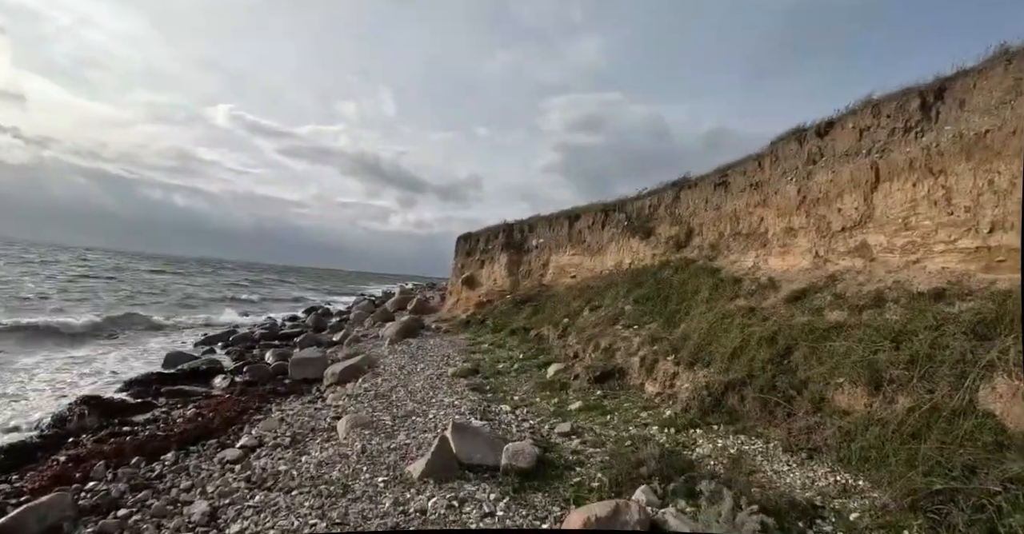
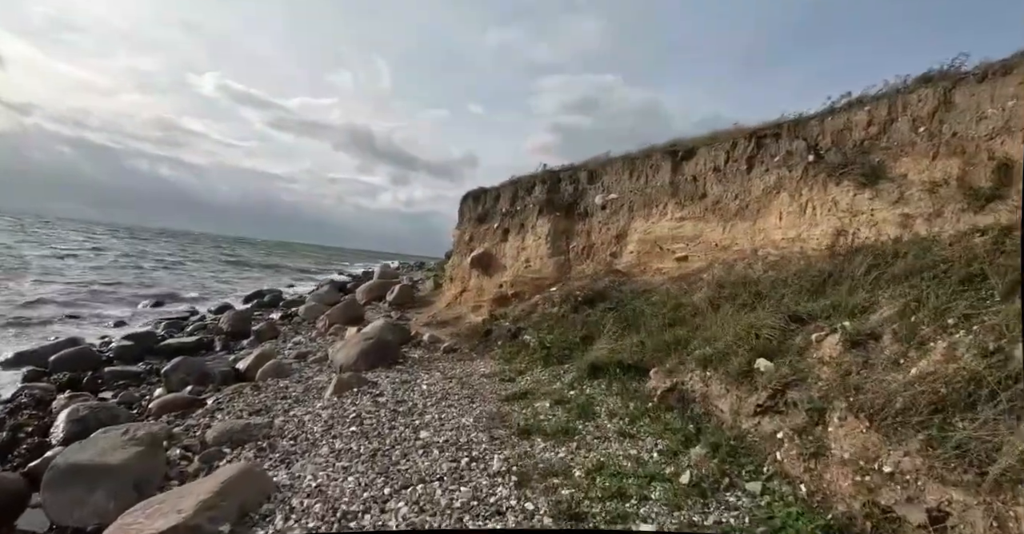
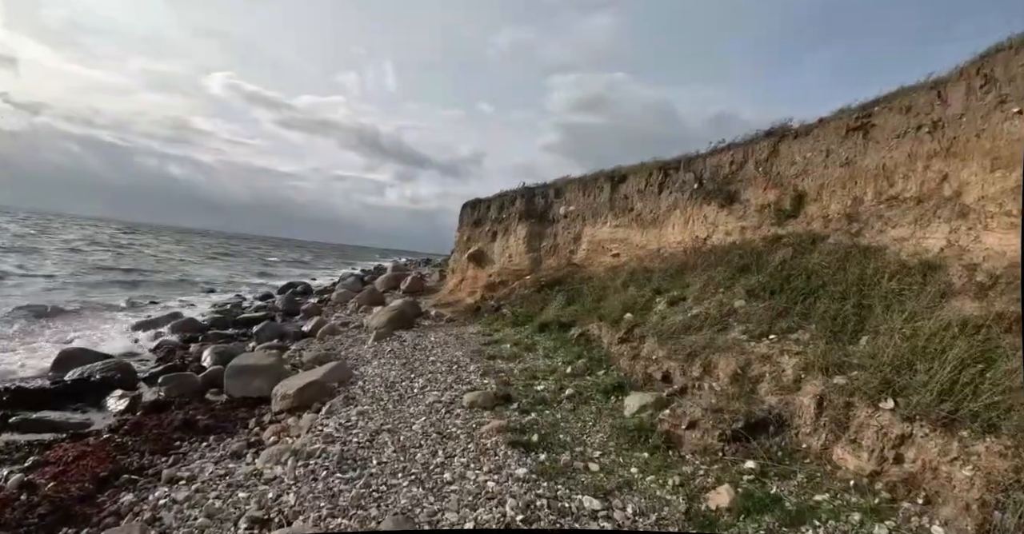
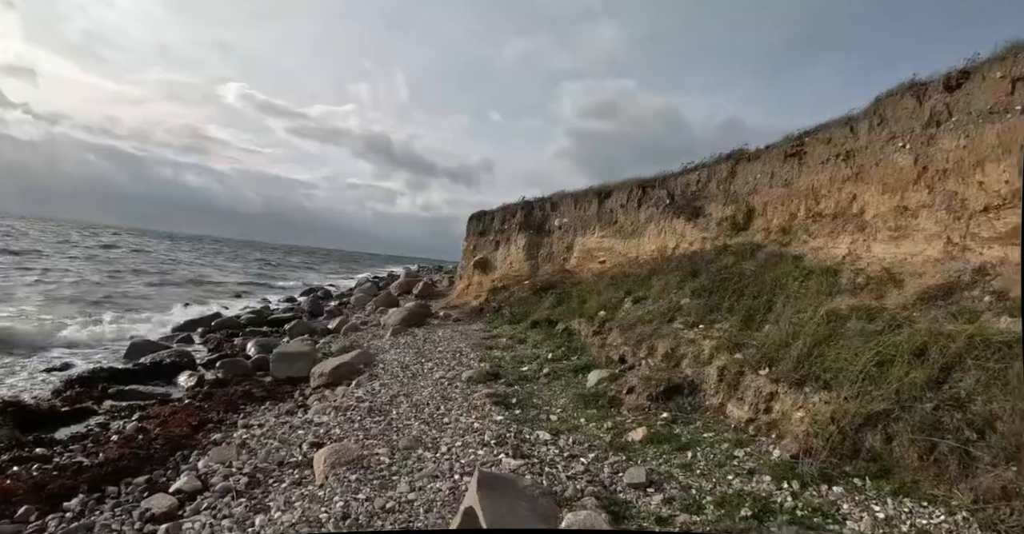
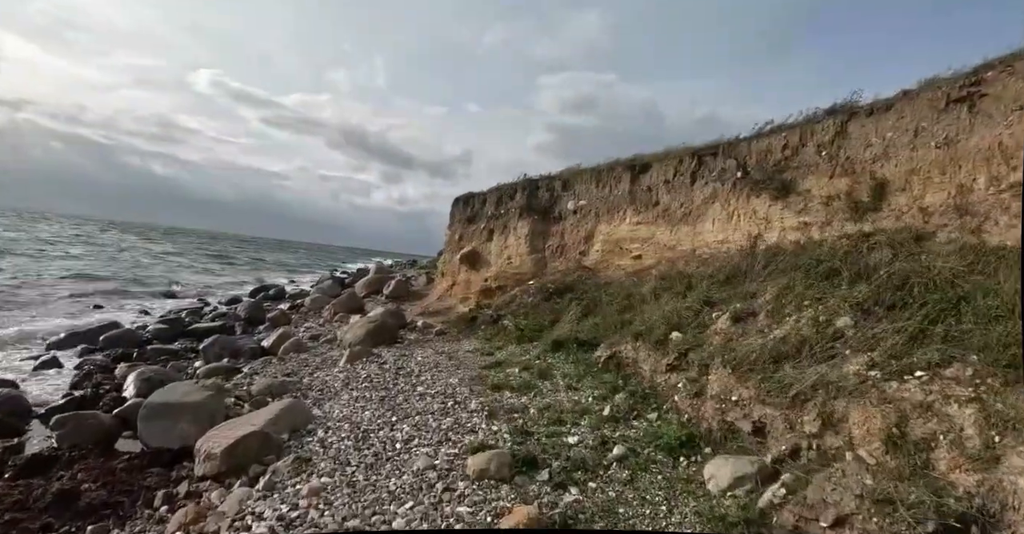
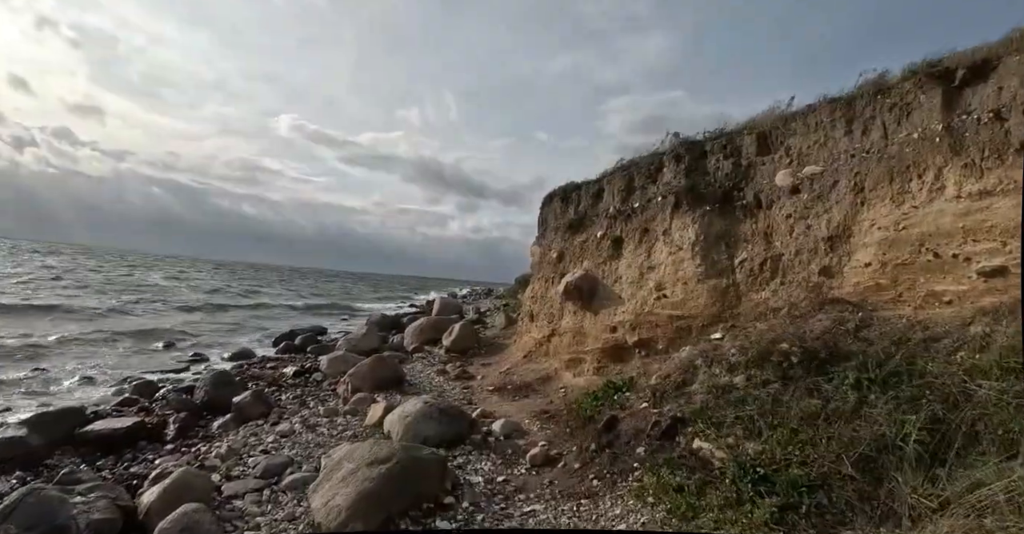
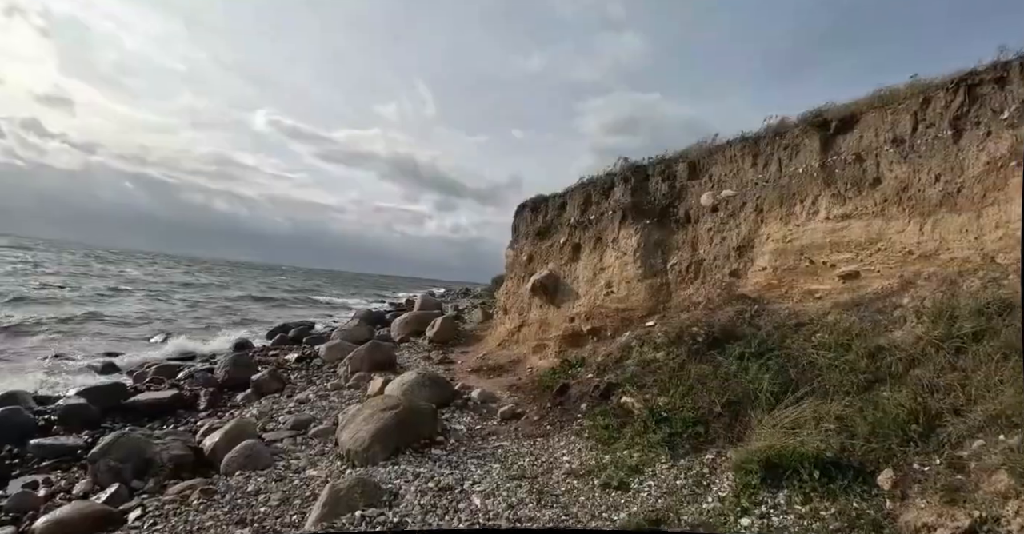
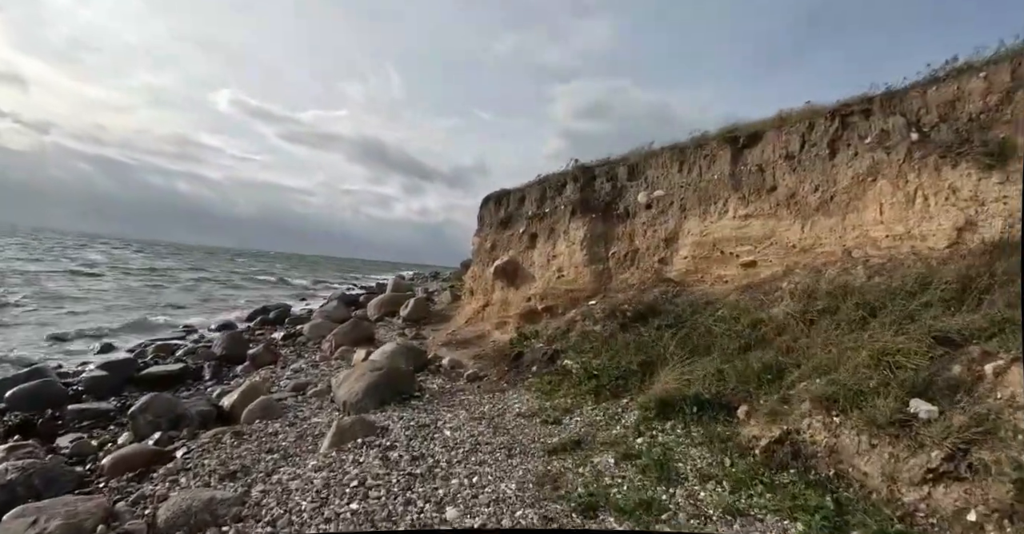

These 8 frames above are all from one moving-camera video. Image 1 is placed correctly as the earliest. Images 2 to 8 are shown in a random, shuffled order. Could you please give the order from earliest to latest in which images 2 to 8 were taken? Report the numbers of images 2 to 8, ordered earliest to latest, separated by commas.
4, 3, 5, 2, 8, 7, 6
